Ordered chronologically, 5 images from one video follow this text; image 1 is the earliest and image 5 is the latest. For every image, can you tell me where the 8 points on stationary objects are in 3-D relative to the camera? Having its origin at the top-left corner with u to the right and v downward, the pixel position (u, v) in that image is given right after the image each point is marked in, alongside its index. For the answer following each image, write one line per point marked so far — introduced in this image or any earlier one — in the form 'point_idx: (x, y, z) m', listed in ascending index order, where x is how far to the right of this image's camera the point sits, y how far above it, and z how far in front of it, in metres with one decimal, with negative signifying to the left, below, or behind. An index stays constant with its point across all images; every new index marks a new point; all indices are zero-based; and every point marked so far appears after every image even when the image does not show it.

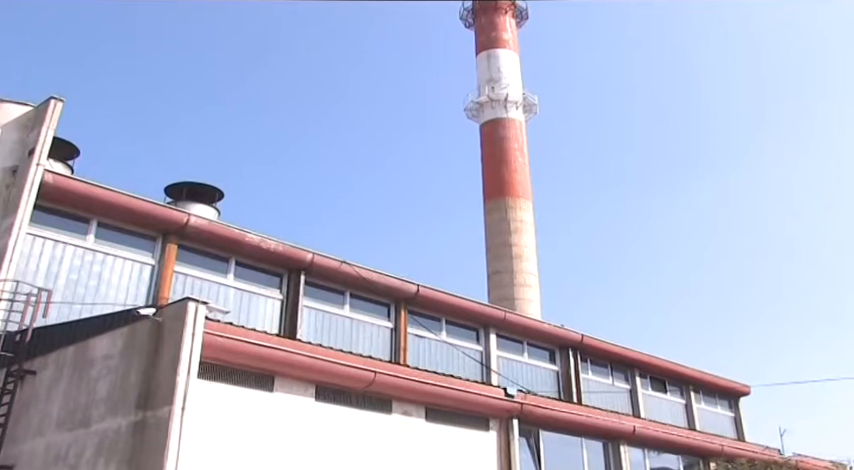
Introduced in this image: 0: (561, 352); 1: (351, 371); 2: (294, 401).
0: (+3.3, -2.9, +19.0) m
1: (-1.4, -2.4, +13.0) m
2: (-2.3, -2.8, +12.5) m
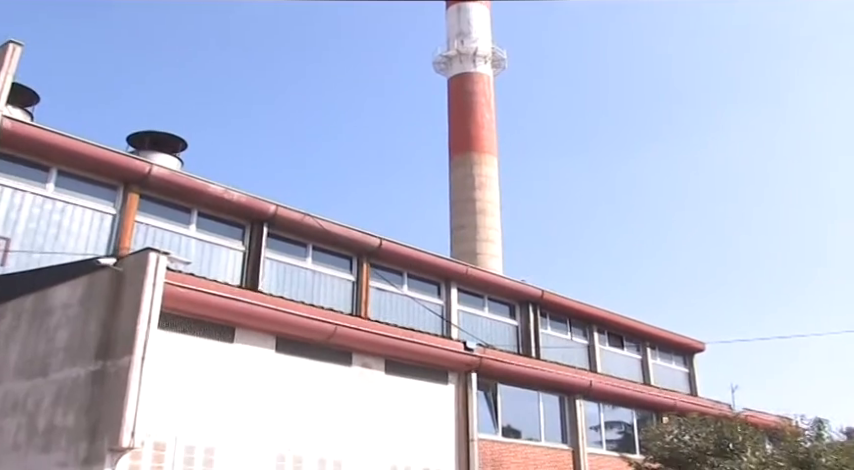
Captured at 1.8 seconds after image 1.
0: (+2.4, -1.8, +19.3) m
1: (-2.1, -1.5, +13.0) m
2: (-2.9, -2.0, +12.6) m
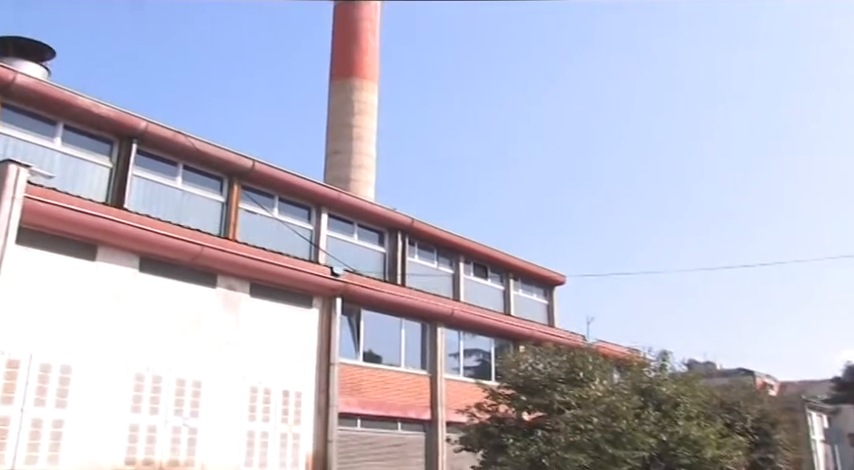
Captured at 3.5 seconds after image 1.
0: (-1.0, 0.0, +19.7) m
1: (-4.2, -0.2, +12.7) m
2: (-5.0, -0.6, +12.2) m
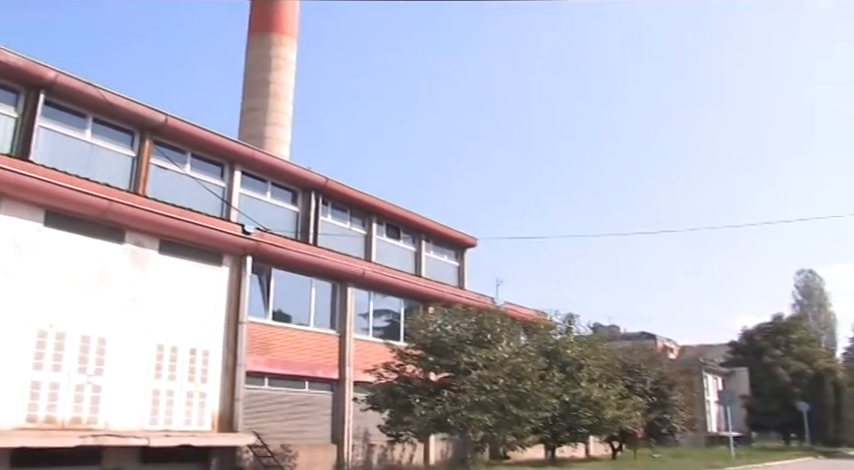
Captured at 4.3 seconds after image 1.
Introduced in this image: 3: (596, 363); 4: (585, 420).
0: (-3.2, +1.1, +19.7) m
1: (-5.6, +0.6, +12.5) m
2: (-6.3, +0.1, +11.8) m
3: (+4.3, -3.2, +19.5) m
4: (+4.0, -4.7, +19.1) m
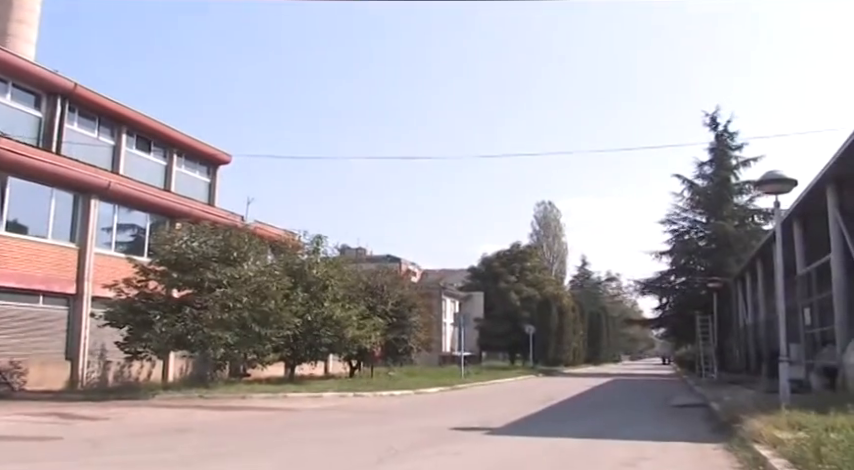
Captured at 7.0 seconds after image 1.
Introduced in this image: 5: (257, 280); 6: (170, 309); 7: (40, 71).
0: (-9.4, +3.1, +20.1) m
1: (-9.4, +1.9, +12.6) m
2: (-9.9, +1.4, +11.8) m
3: (-2.6, -1.5, +22.8) m
4: (-2.9, -3.1, +22.4) m
5: (-3.8, -1.3, +18.5) m
6: (-5.6, -1.9, +17.9) m
7: (-9.1, +3.6, +19.3) m
